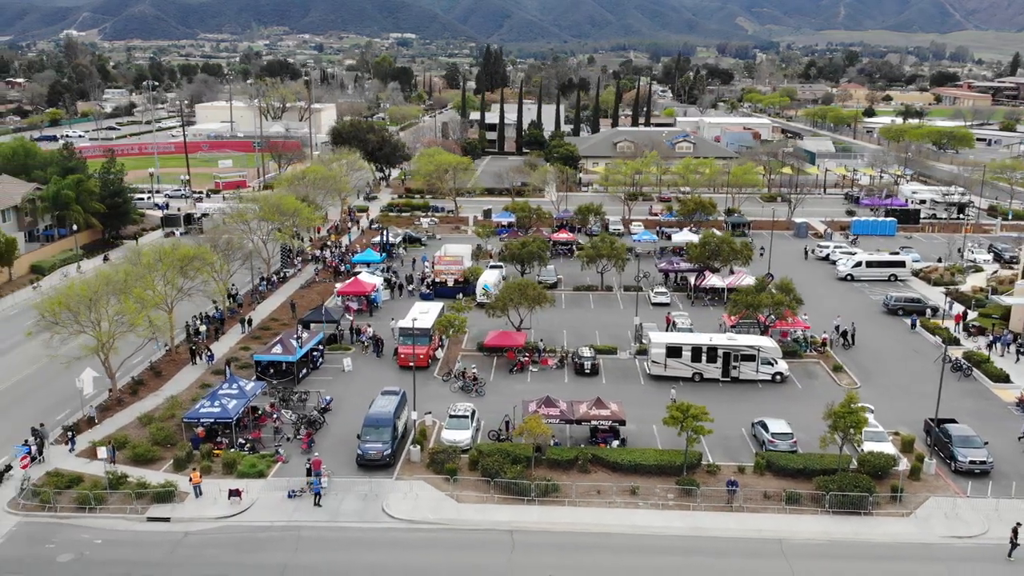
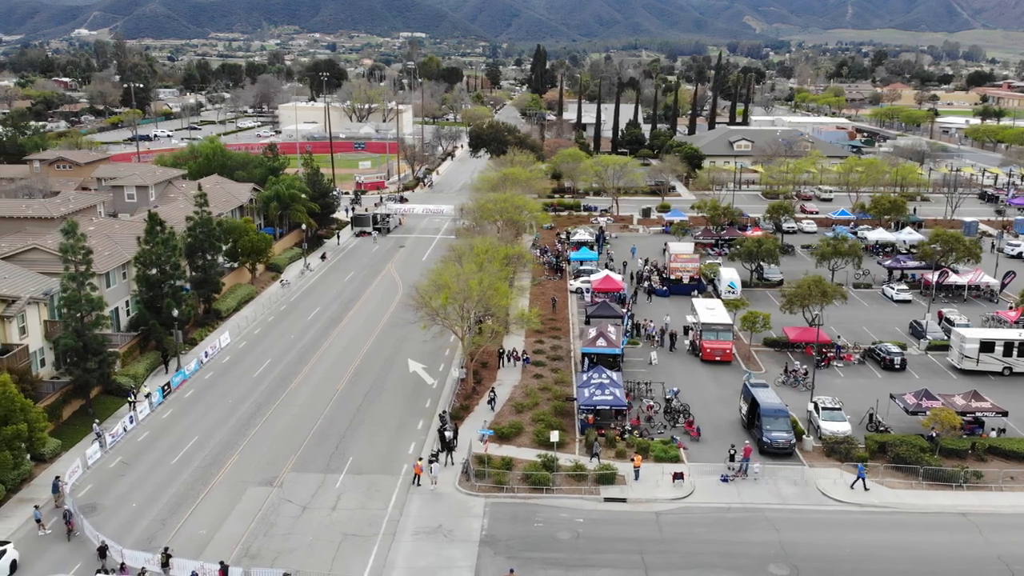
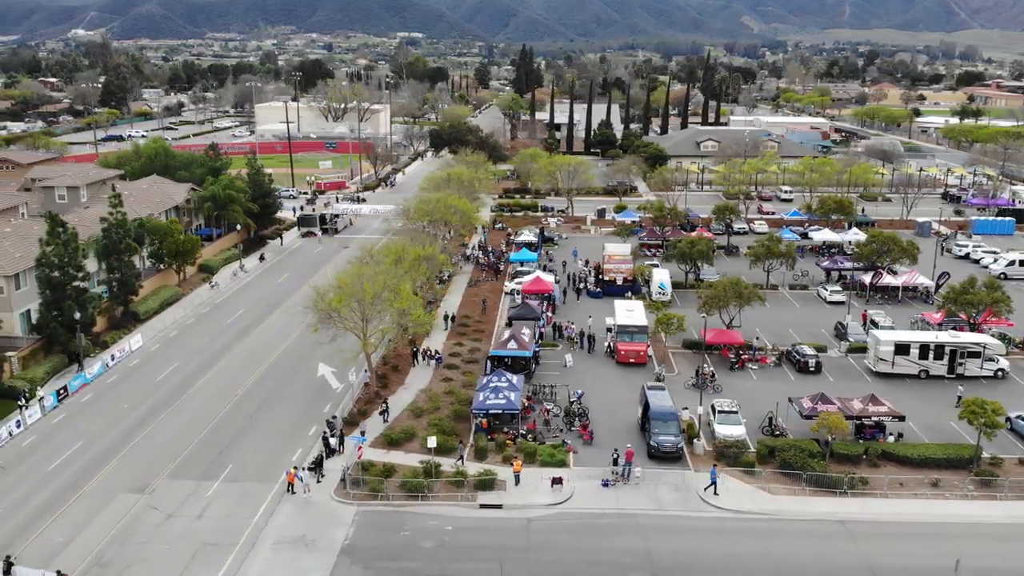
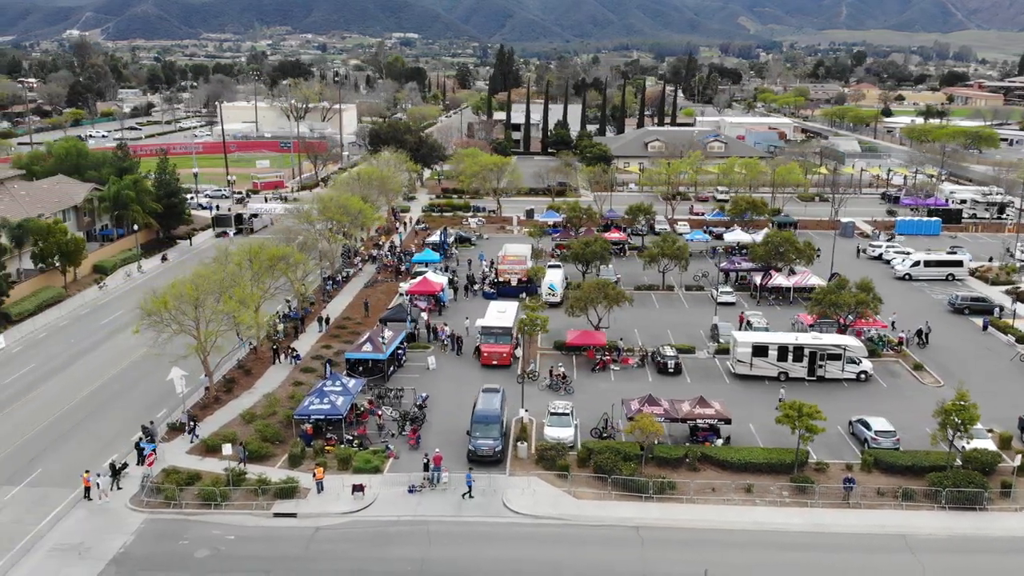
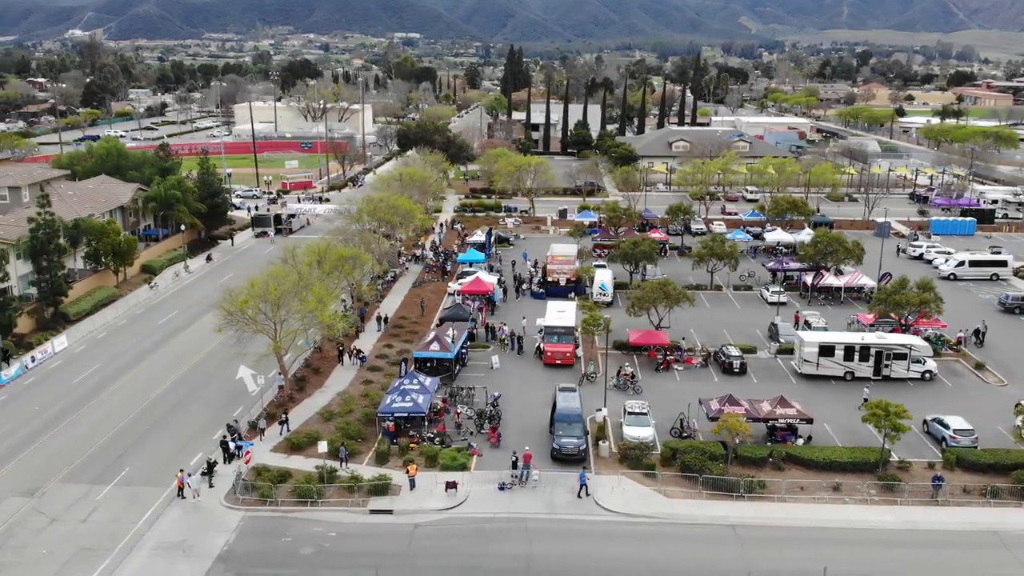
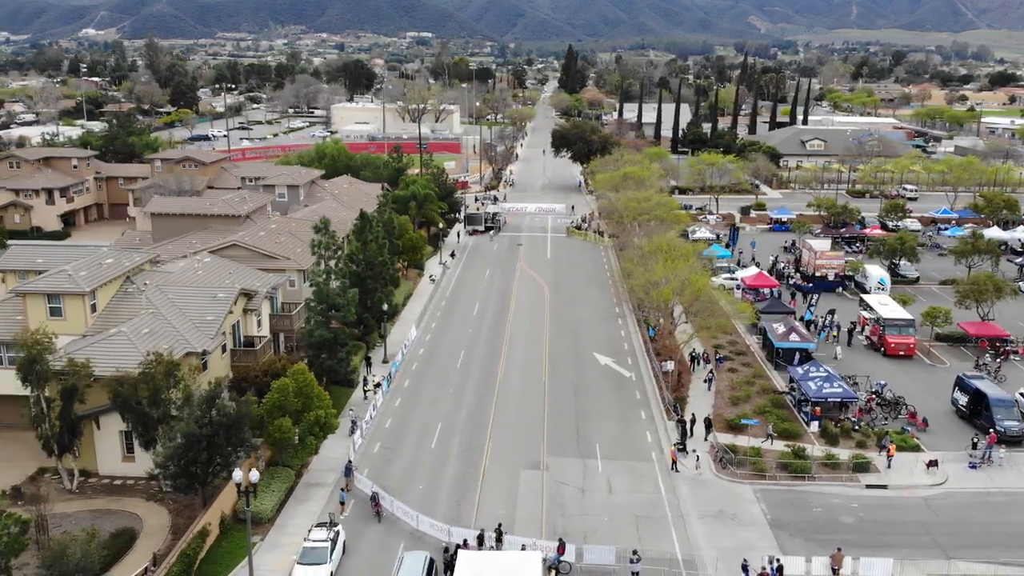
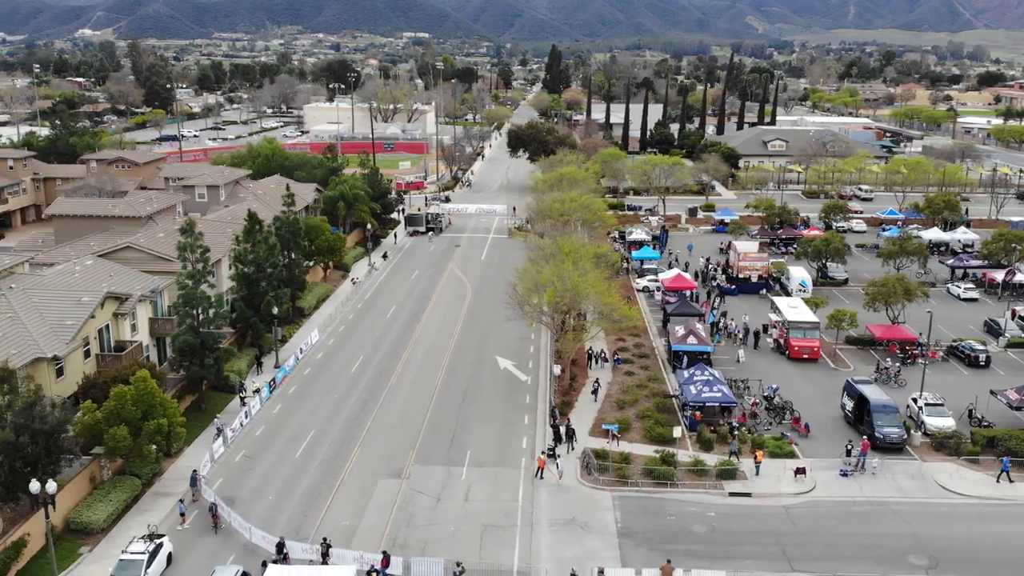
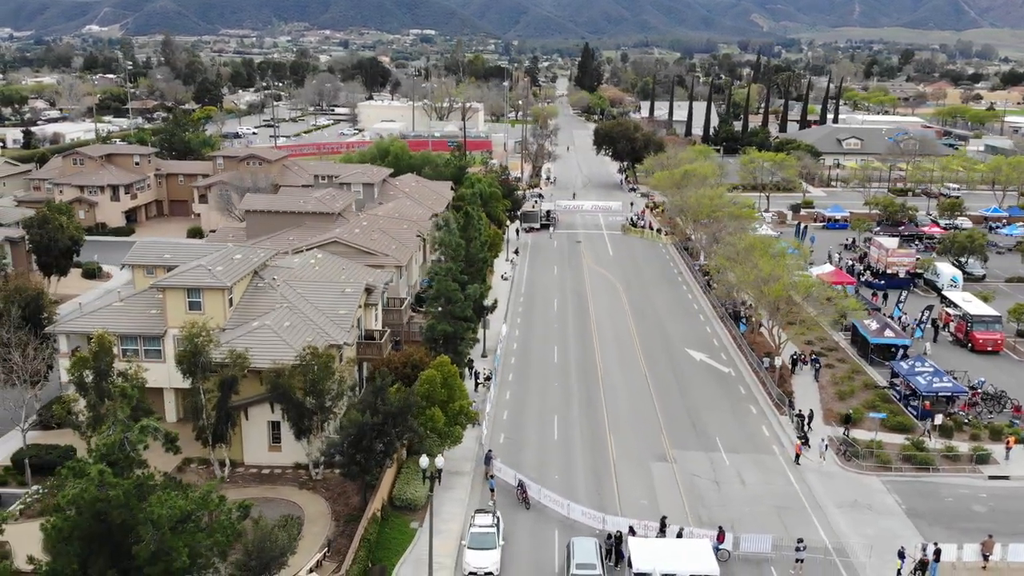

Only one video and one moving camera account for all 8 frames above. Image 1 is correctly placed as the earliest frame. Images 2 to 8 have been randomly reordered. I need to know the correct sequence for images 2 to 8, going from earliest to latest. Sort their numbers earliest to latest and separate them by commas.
4, 5, 3, 2, 7, 6, 8
